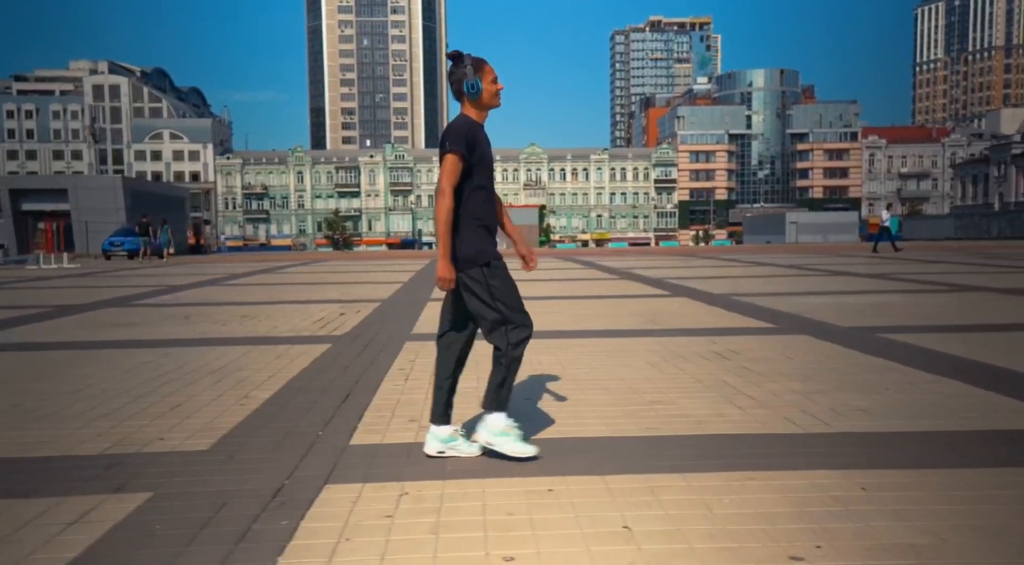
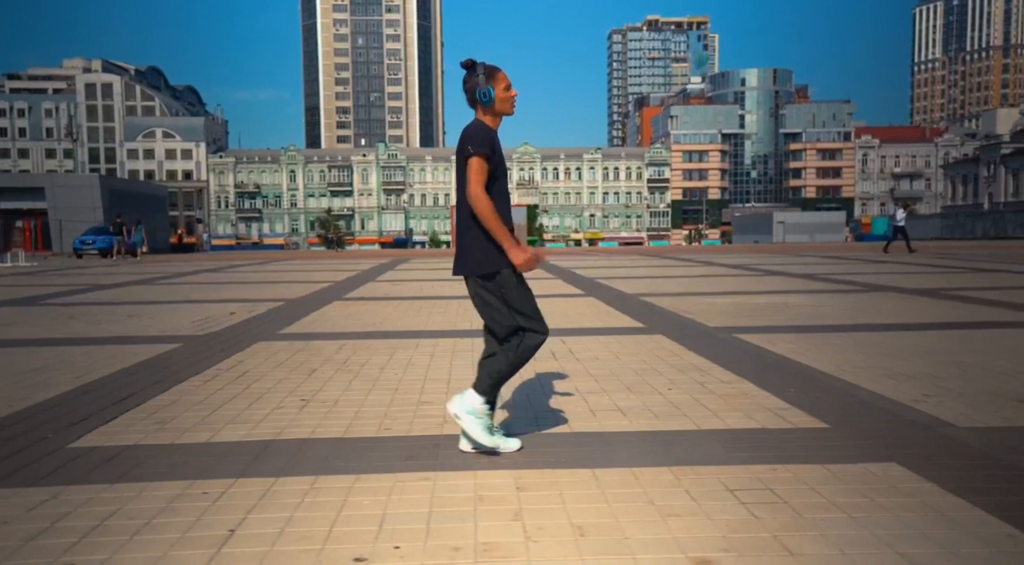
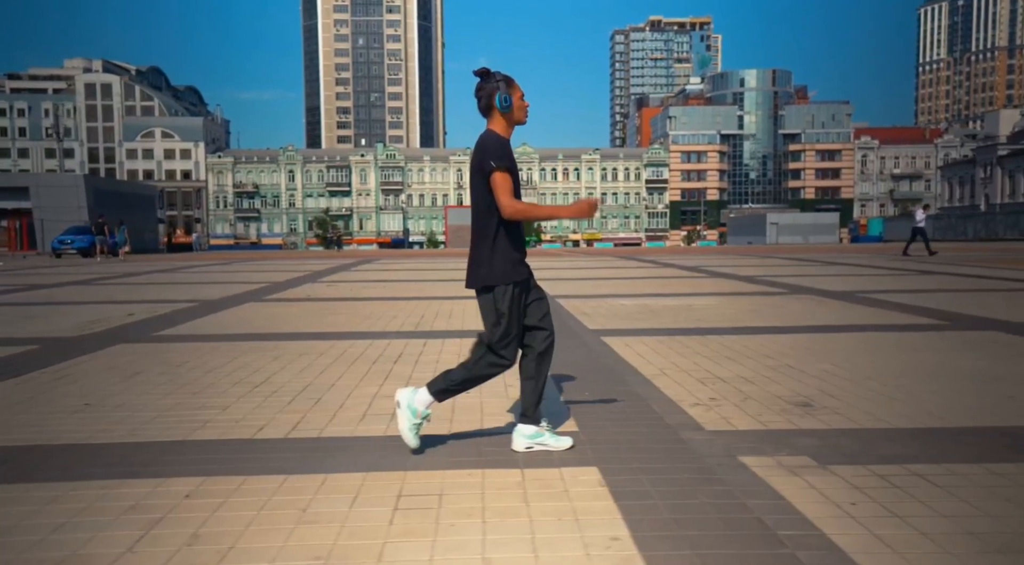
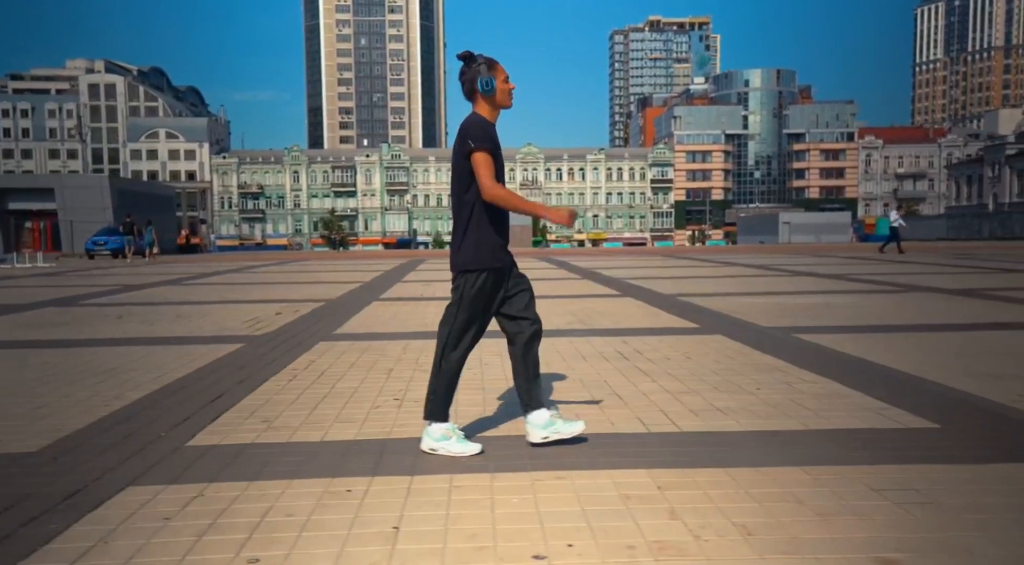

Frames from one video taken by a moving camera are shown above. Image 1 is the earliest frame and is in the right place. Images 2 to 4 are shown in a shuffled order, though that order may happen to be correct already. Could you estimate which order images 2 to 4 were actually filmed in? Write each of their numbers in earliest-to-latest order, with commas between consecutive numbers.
4, 2, 3
